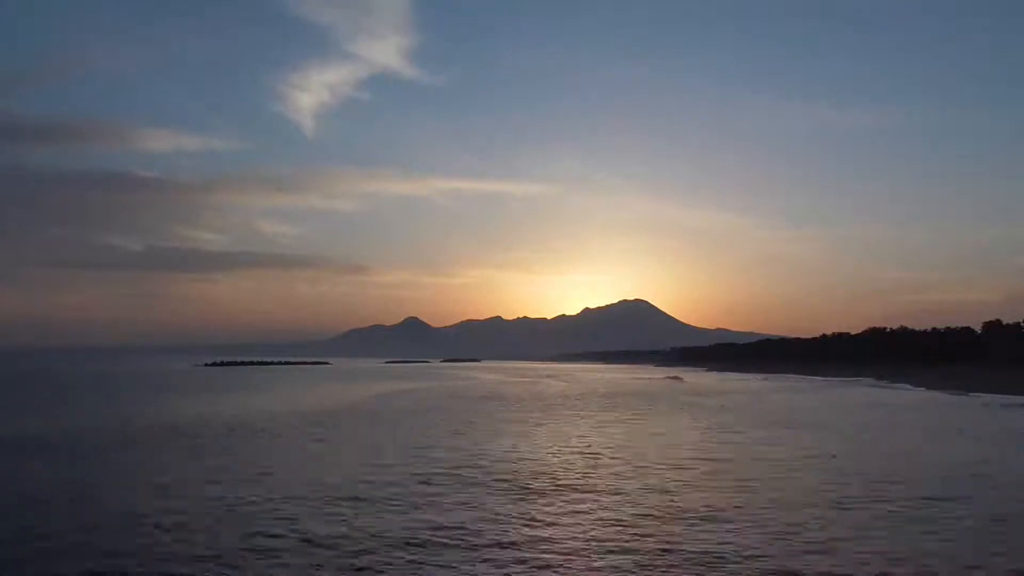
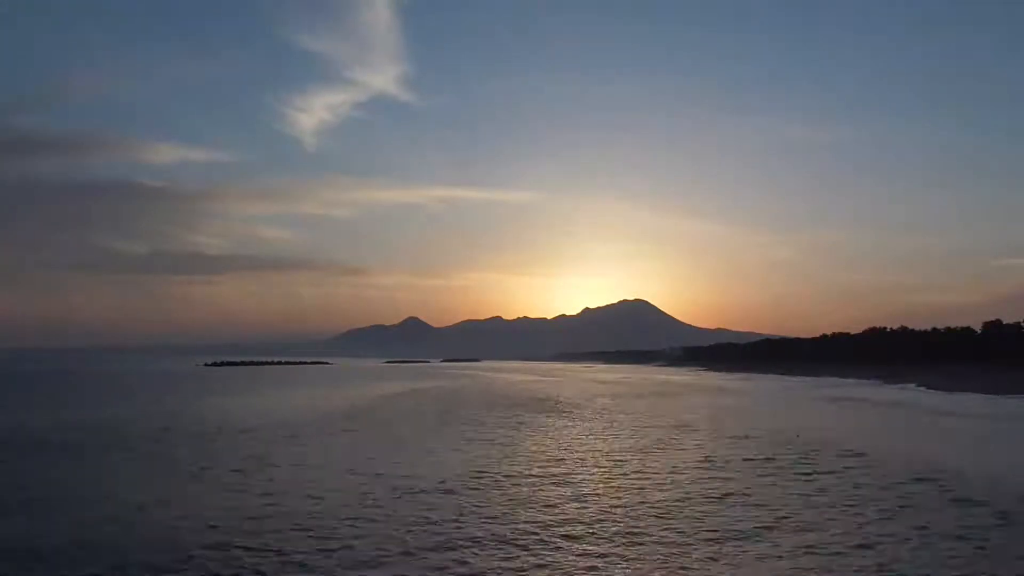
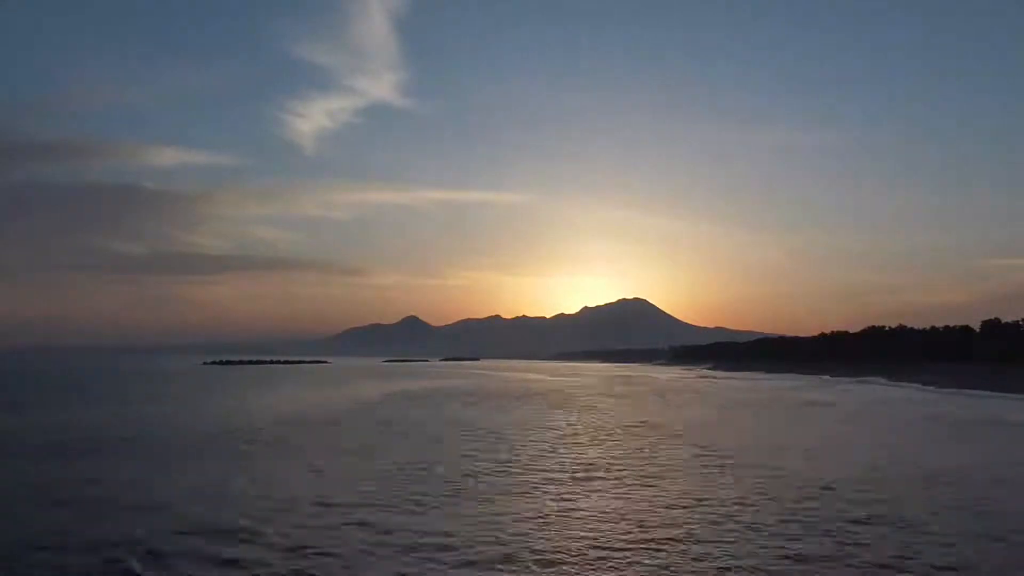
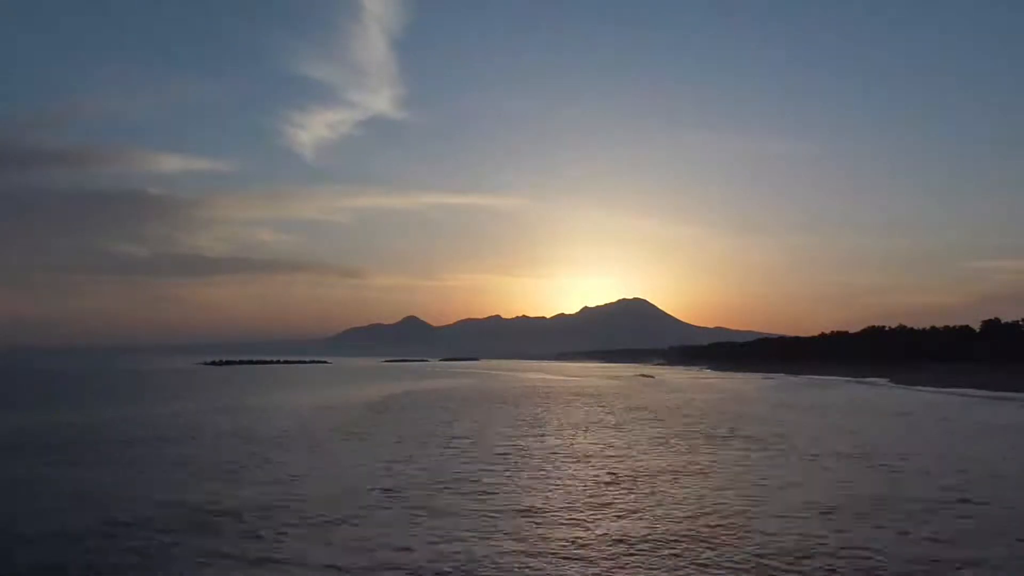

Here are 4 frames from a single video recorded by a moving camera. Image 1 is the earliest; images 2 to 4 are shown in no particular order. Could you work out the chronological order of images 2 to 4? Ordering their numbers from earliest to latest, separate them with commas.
2, 3, 4
